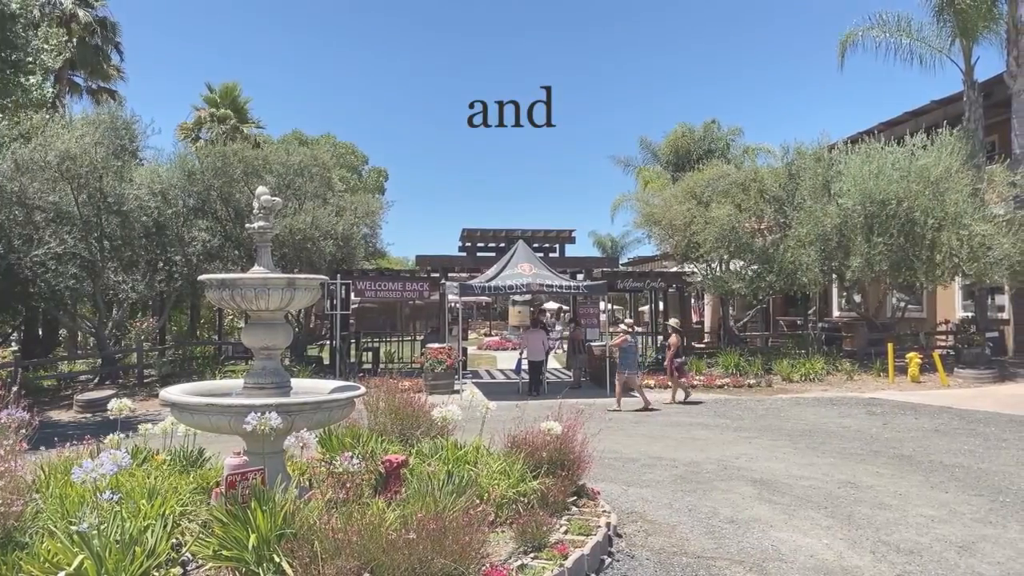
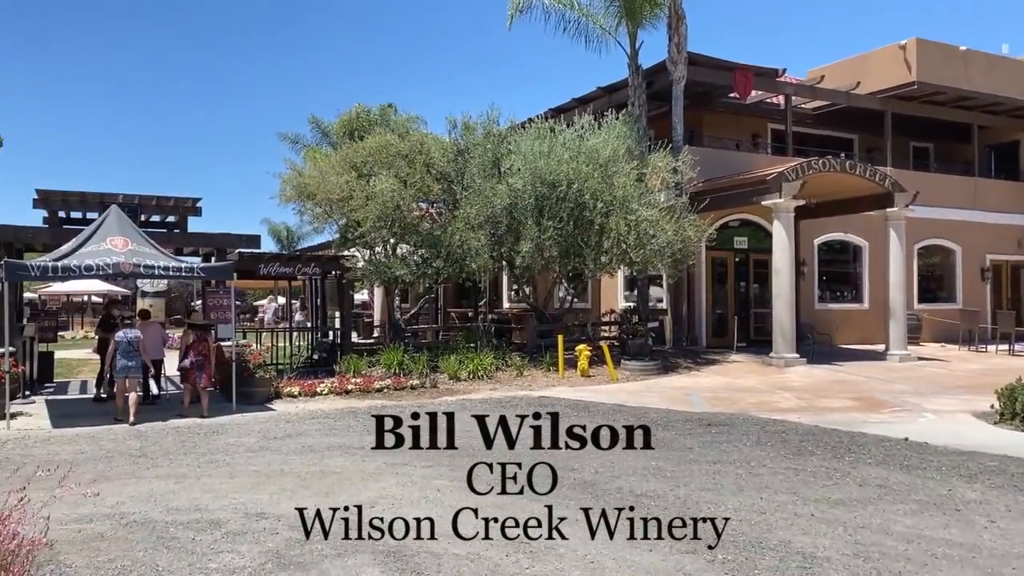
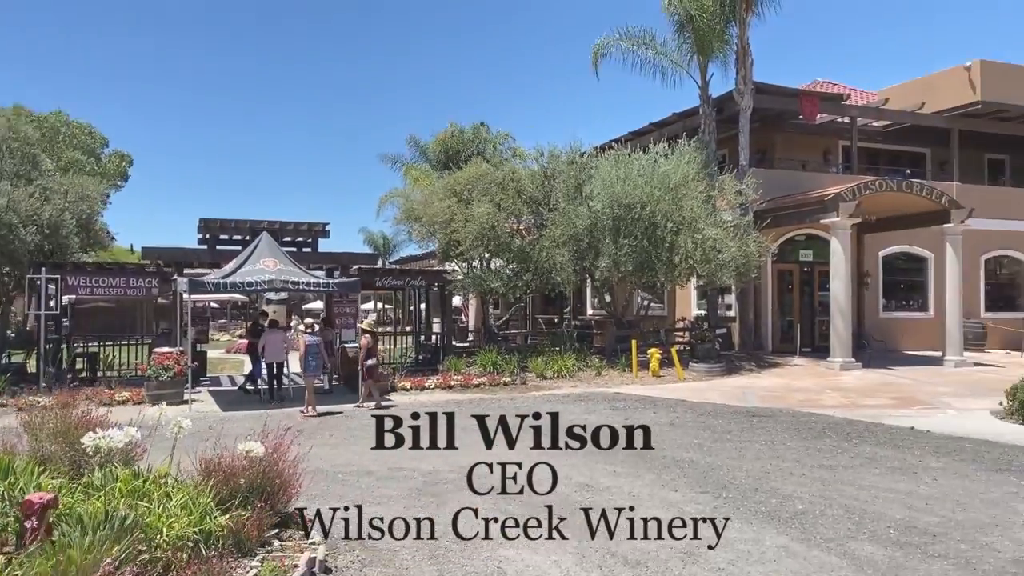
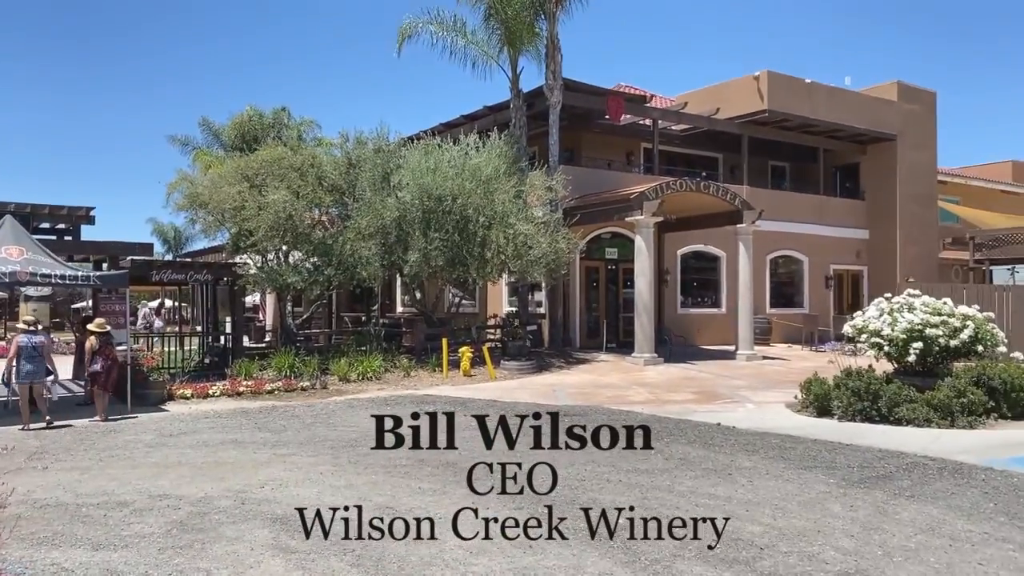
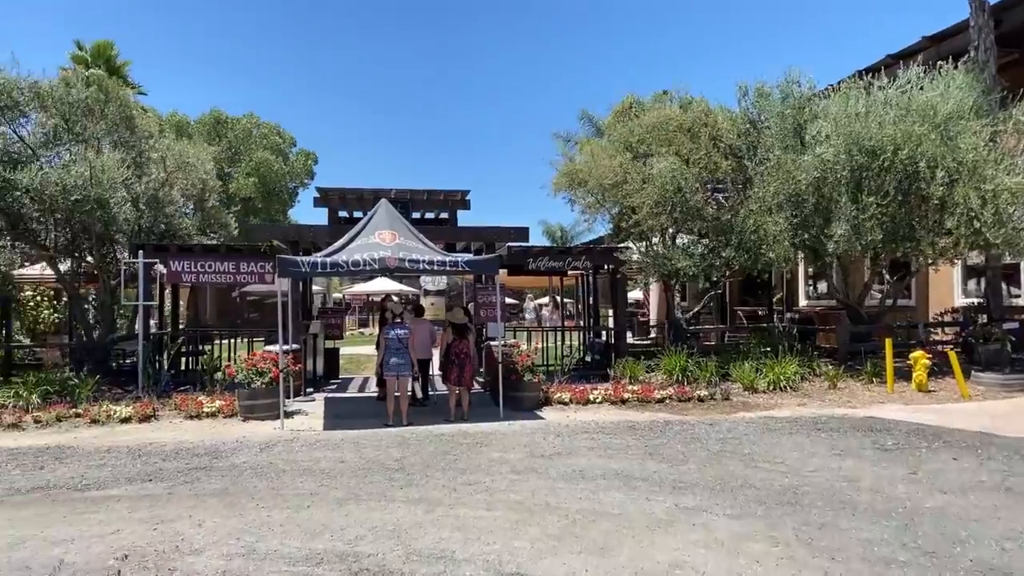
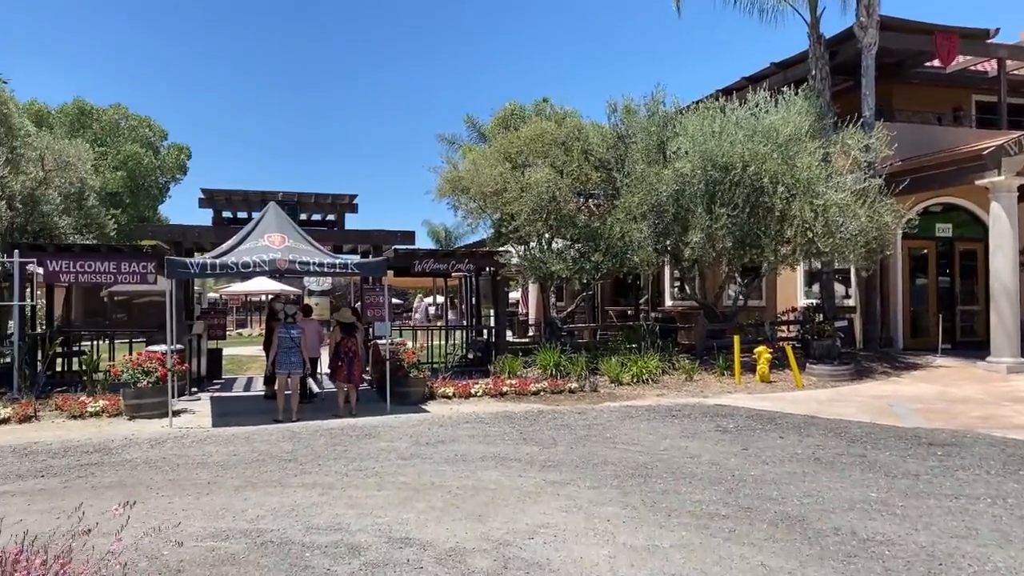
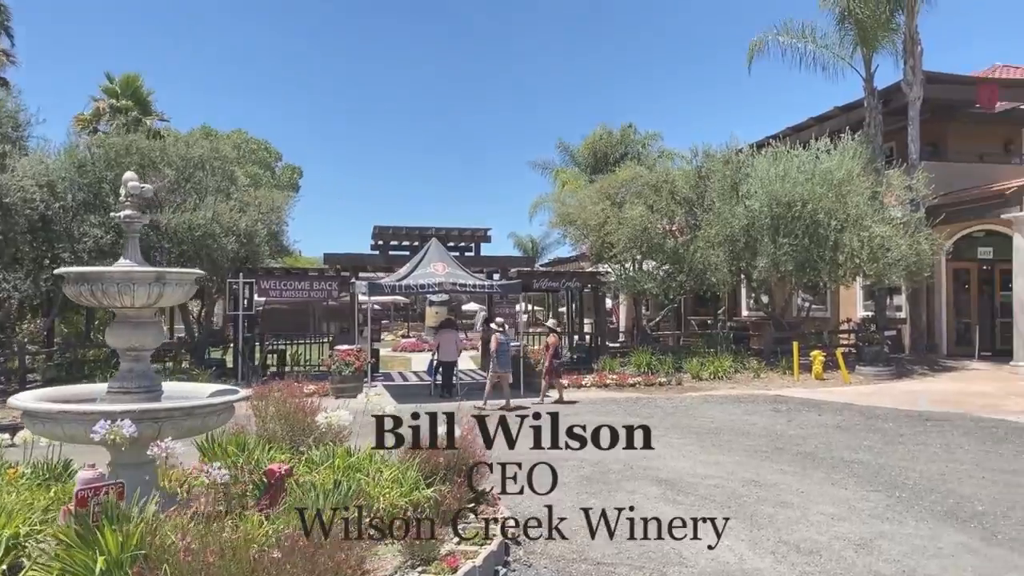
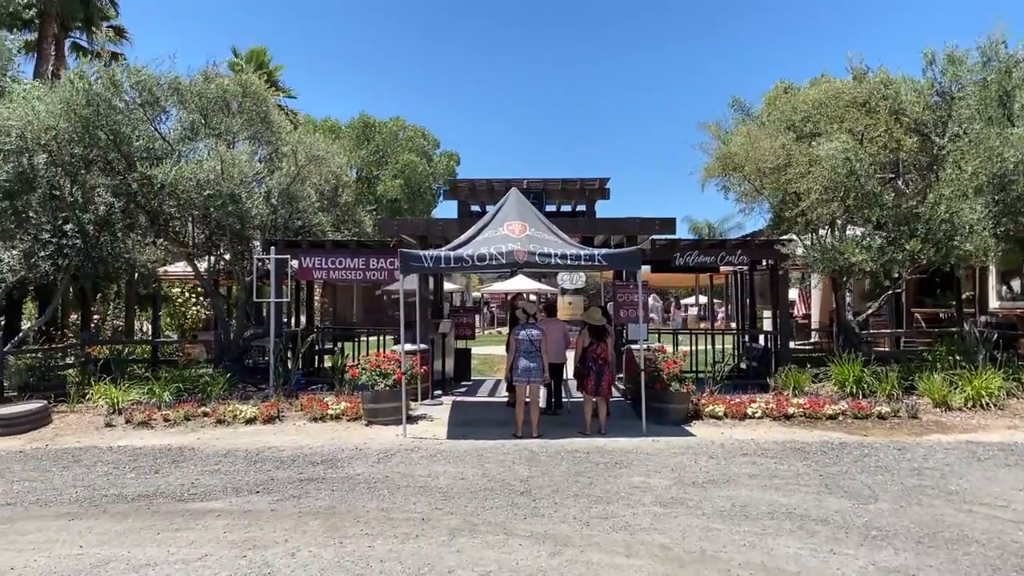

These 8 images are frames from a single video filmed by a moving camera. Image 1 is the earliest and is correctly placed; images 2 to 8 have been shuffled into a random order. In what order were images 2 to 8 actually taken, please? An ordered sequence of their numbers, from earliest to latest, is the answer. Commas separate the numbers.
7, 3, 4, 2, 6, 5, 8
